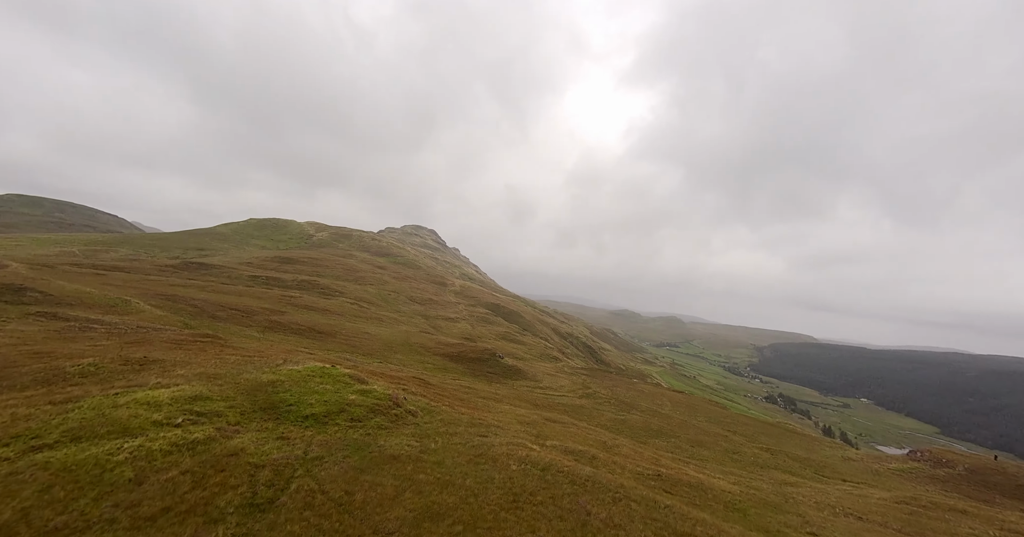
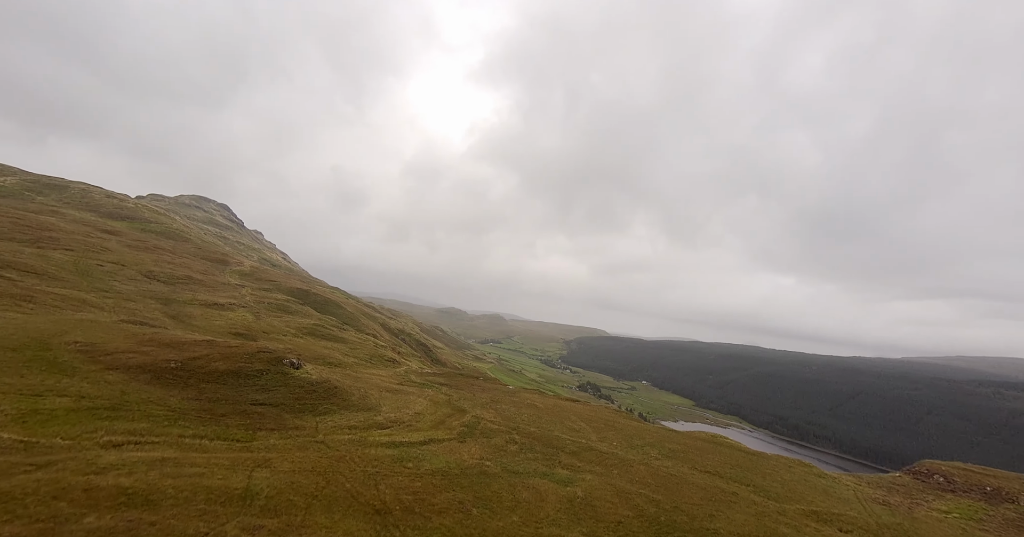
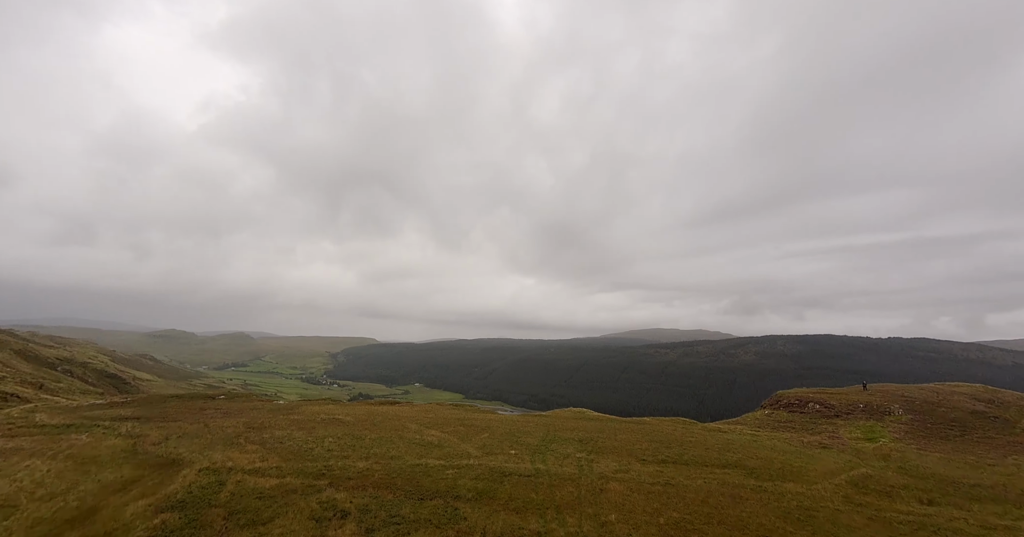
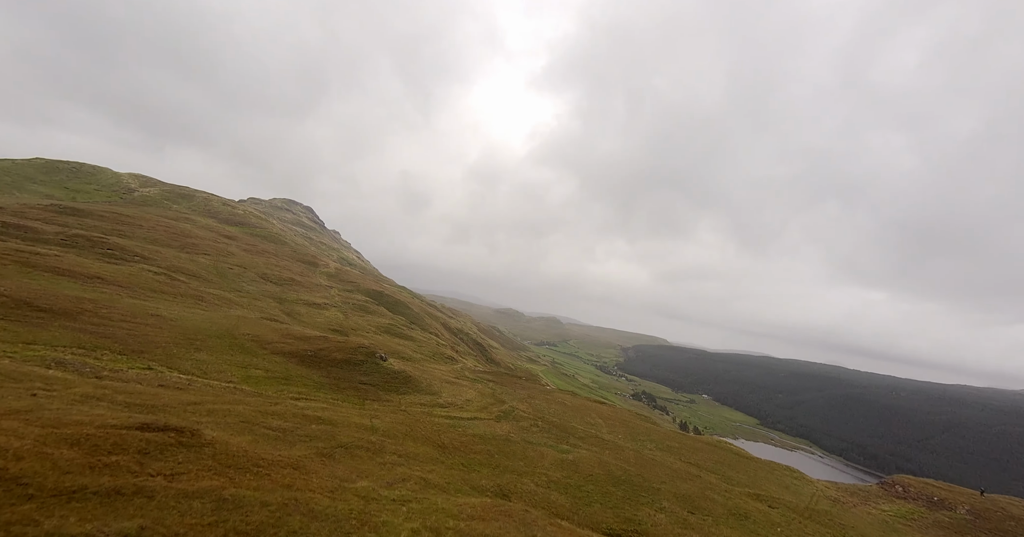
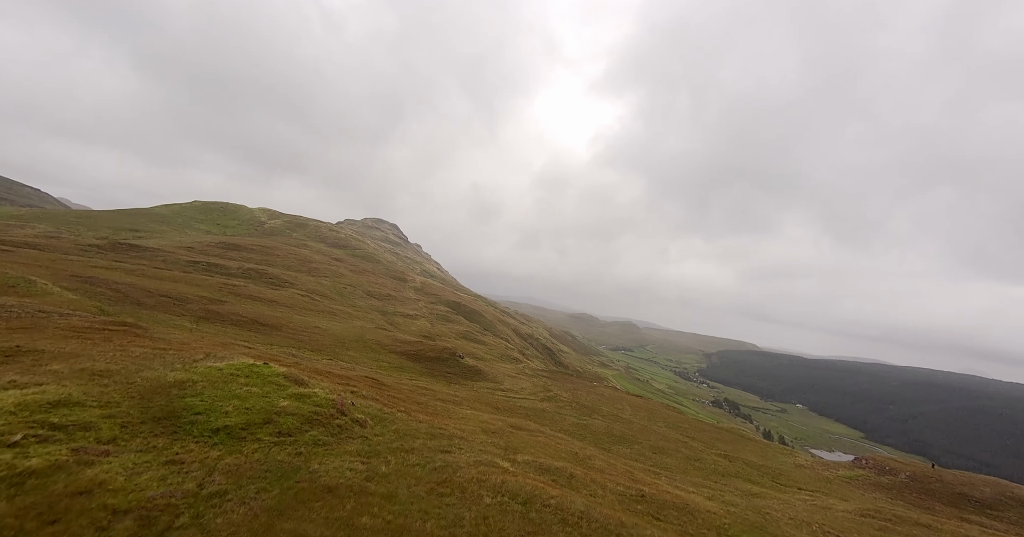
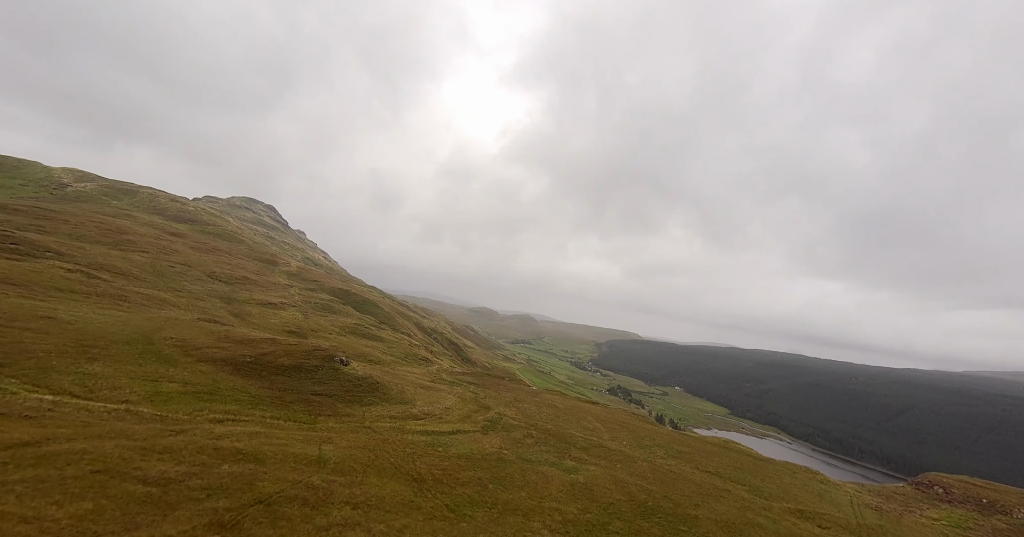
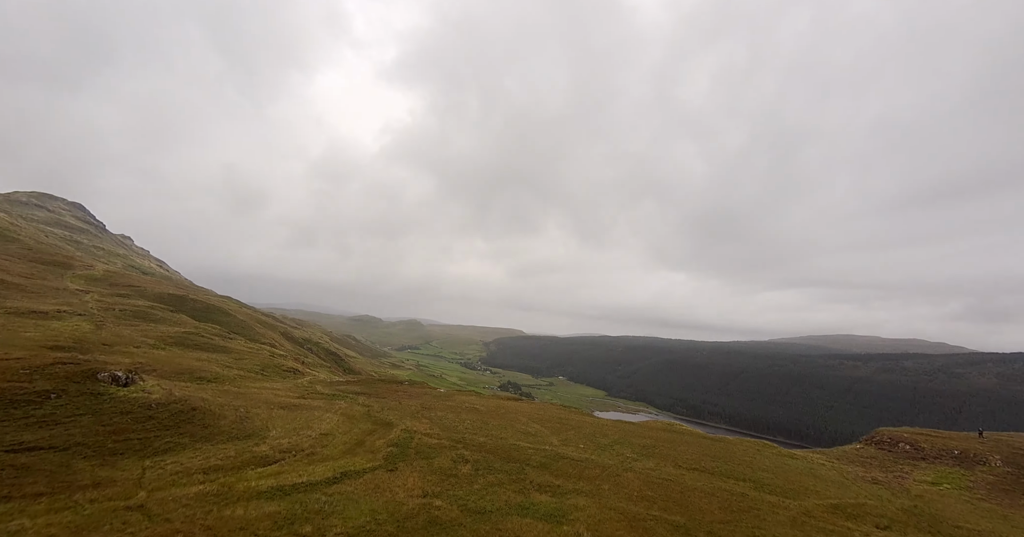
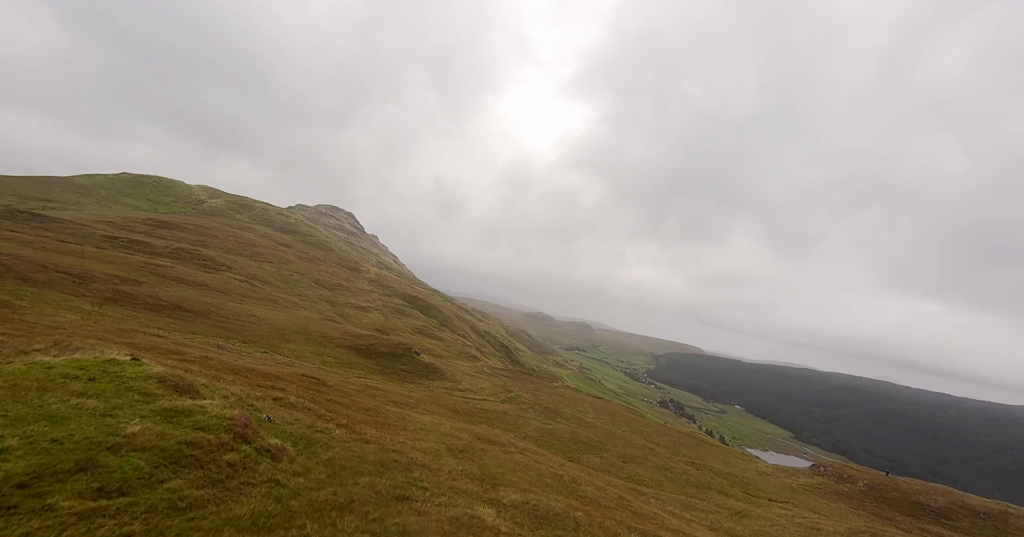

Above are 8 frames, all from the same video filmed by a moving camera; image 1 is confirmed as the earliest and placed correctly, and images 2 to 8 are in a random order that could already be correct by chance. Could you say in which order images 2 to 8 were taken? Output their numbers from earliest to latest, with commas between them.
5, 8, 4, 6, 2, 7, 3
